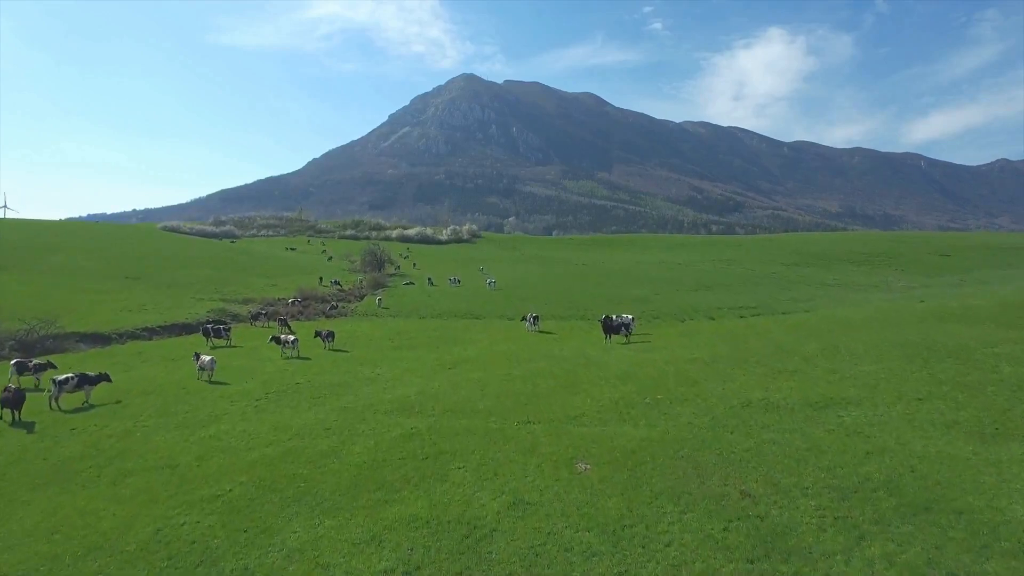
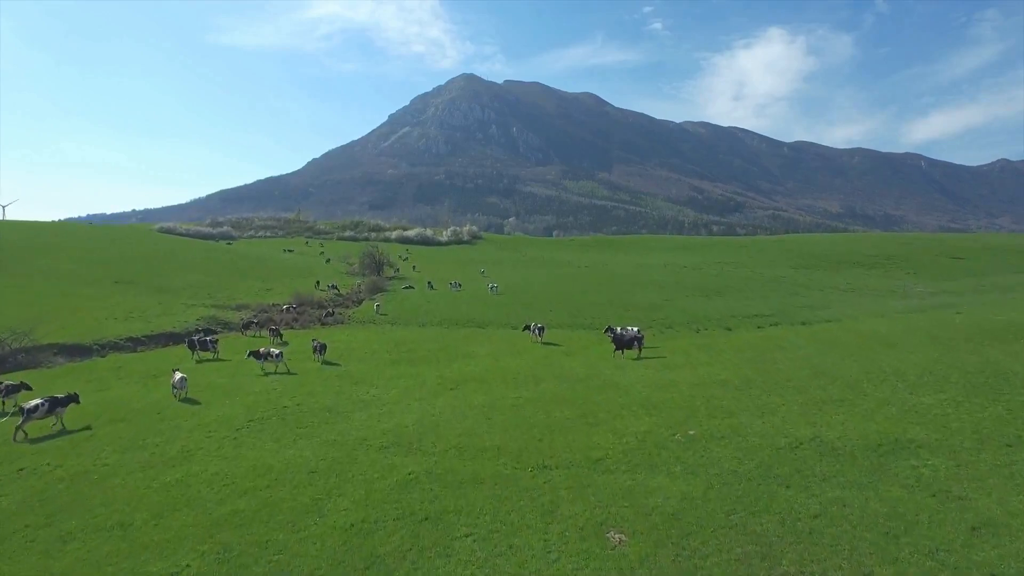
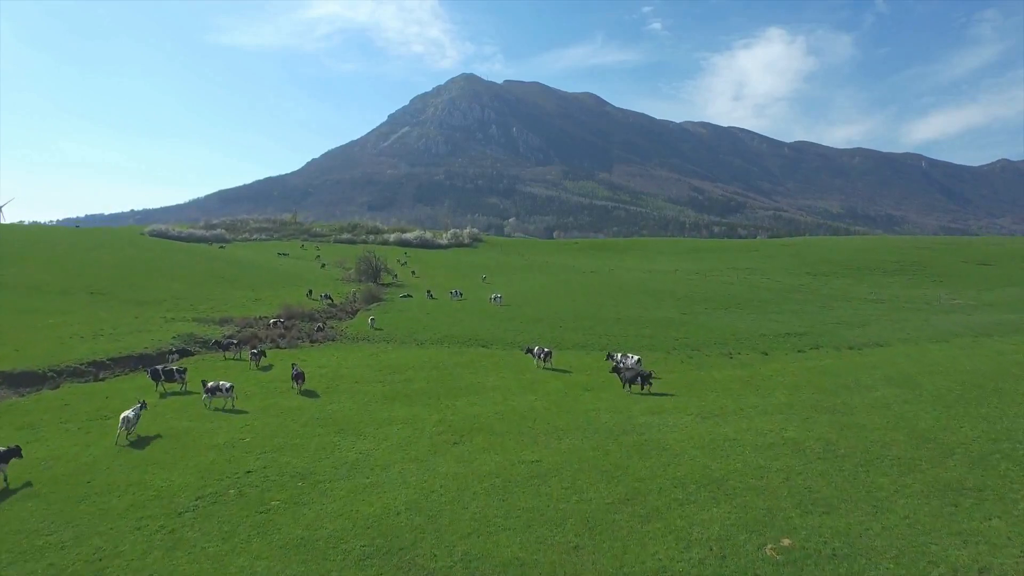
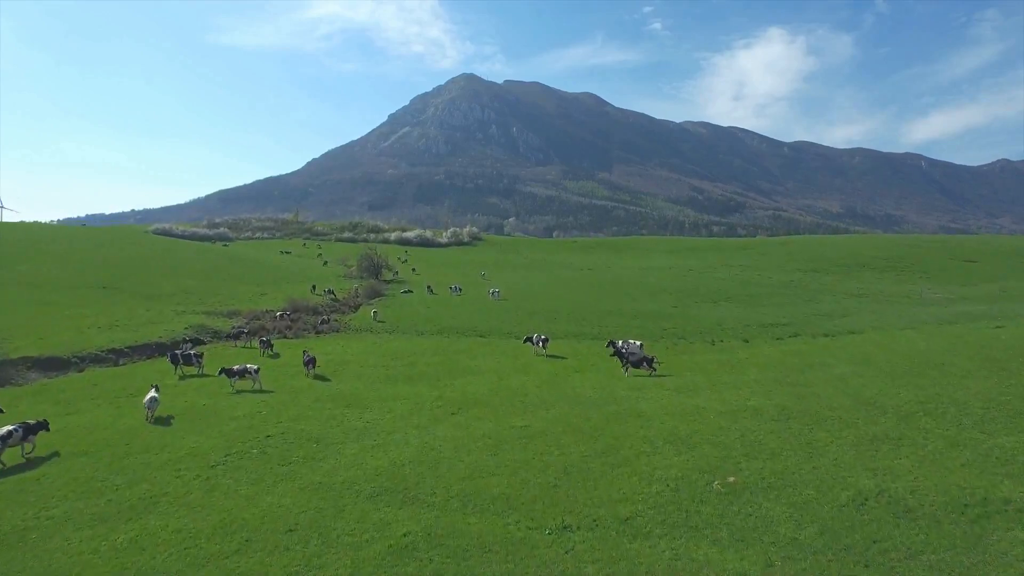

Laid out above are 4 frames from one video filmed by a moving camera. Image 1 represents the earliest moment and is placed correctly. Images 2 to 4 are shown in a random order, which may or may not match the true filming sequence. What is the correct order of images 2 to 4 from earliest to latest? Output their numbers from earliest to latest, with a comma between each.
2, 4, 3
